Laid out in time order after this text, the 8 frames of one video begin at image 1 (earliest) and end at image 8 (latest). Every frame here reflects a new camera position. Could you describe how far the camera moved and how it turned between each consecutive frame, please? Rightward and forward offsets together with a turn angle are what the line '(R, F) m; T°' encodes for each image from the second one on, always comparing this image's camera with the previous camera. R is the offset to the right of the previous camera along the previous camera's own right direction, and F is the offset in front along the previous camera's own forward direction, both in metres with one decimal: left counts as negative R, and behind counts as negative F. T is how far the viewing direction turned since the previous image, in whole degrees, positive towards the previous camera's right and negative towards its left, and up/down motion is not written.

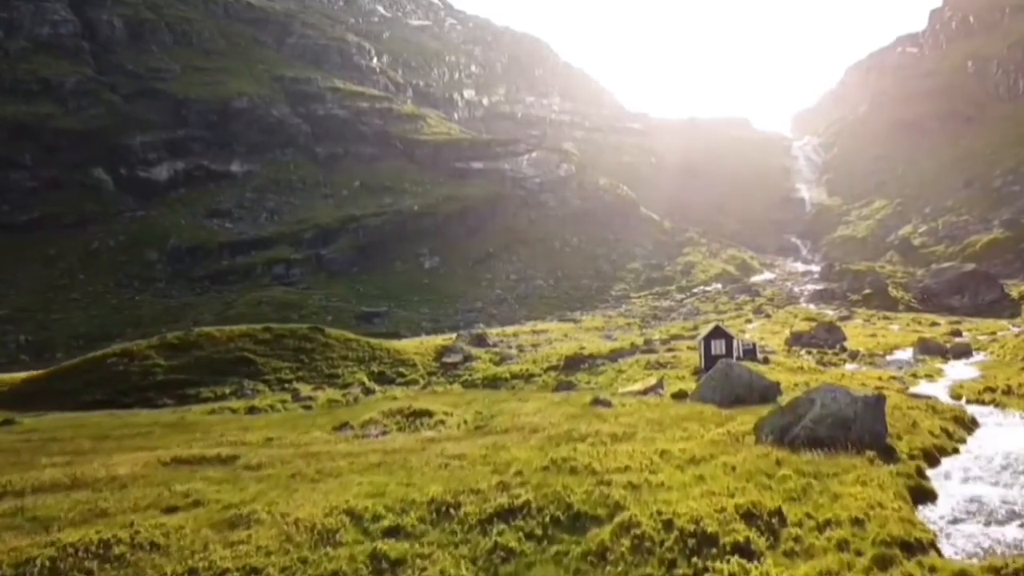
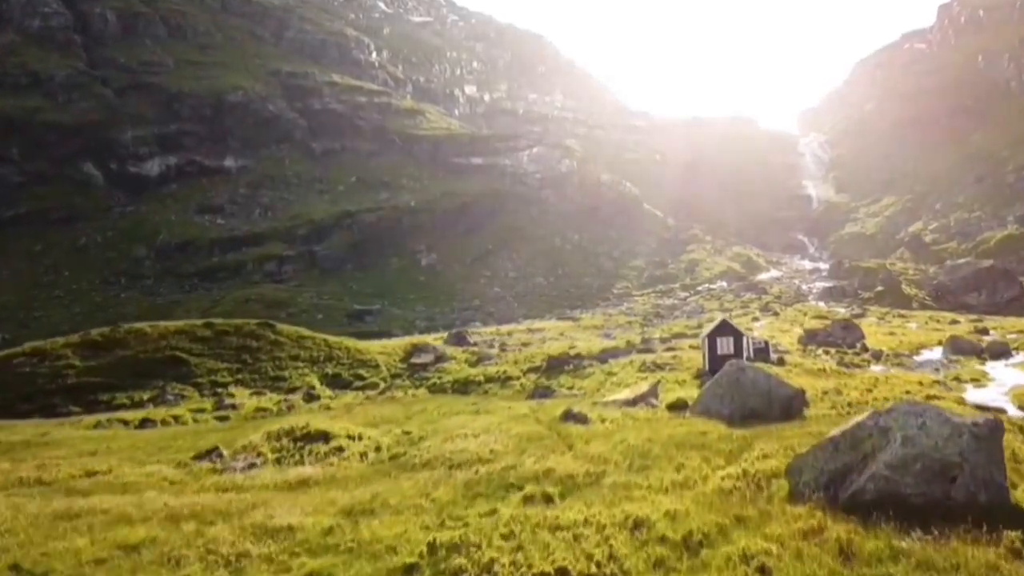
(+1.5, +6.3) m; 0°
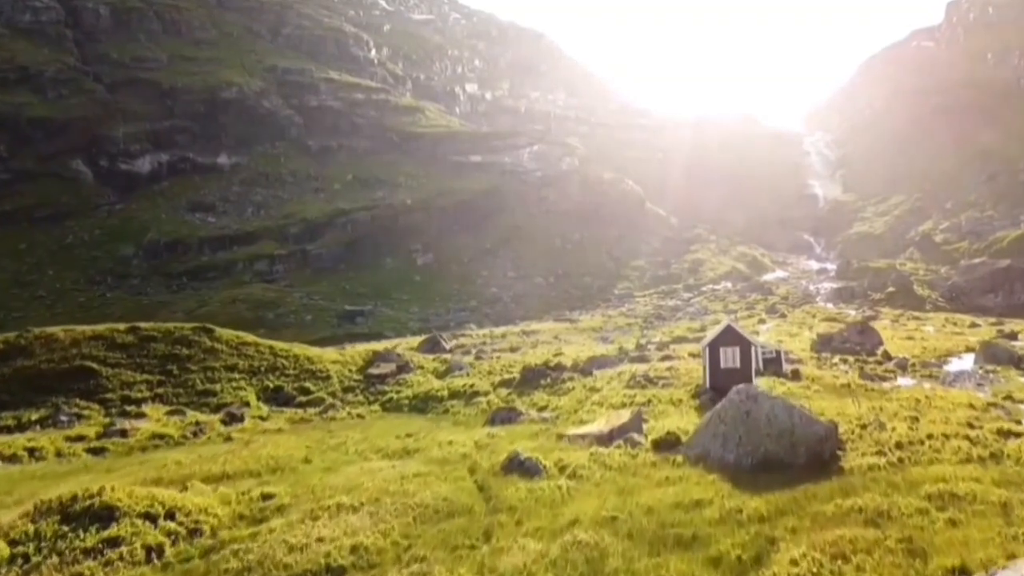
(+1.5, +5.9) m; 0°
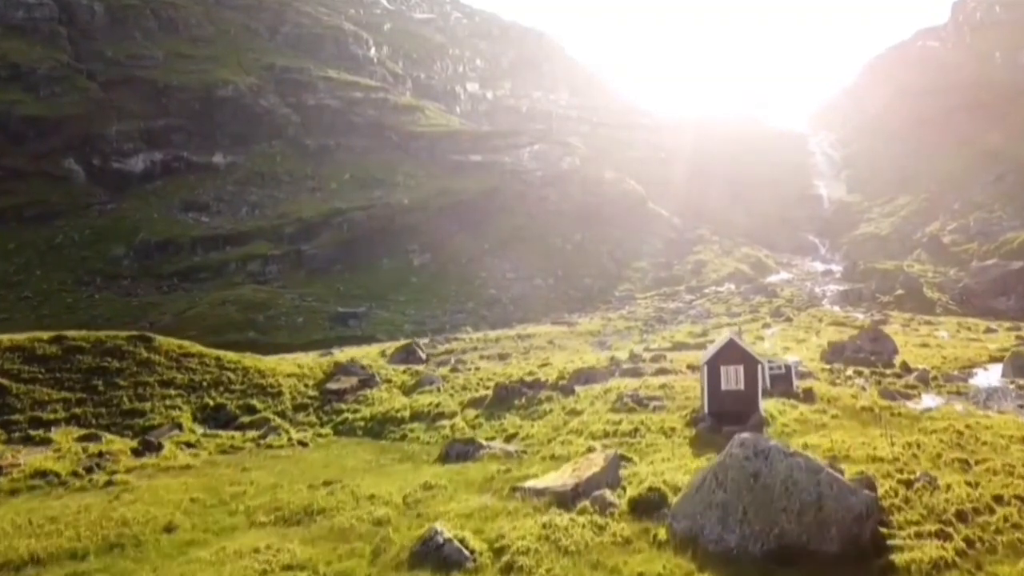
(+1.2, +4.4) m; 0°
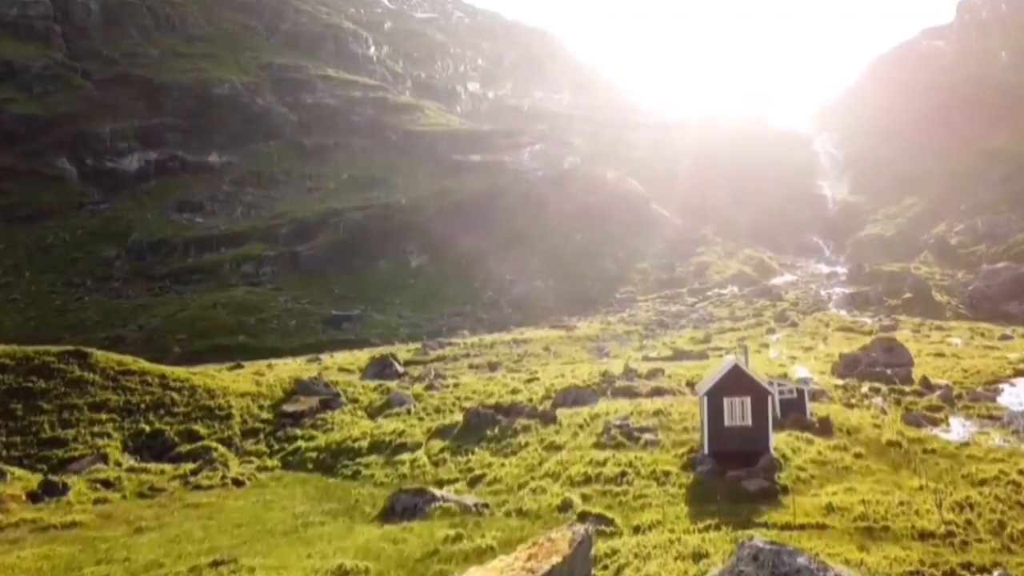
(+1.0, +3.7) m; 0°
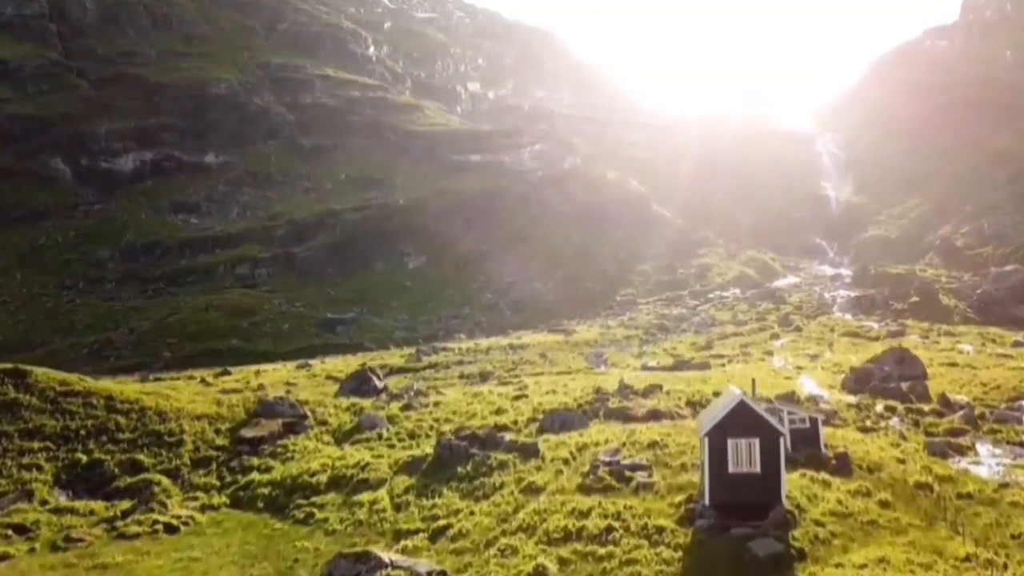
(+0.7, +2.9) m; 0°
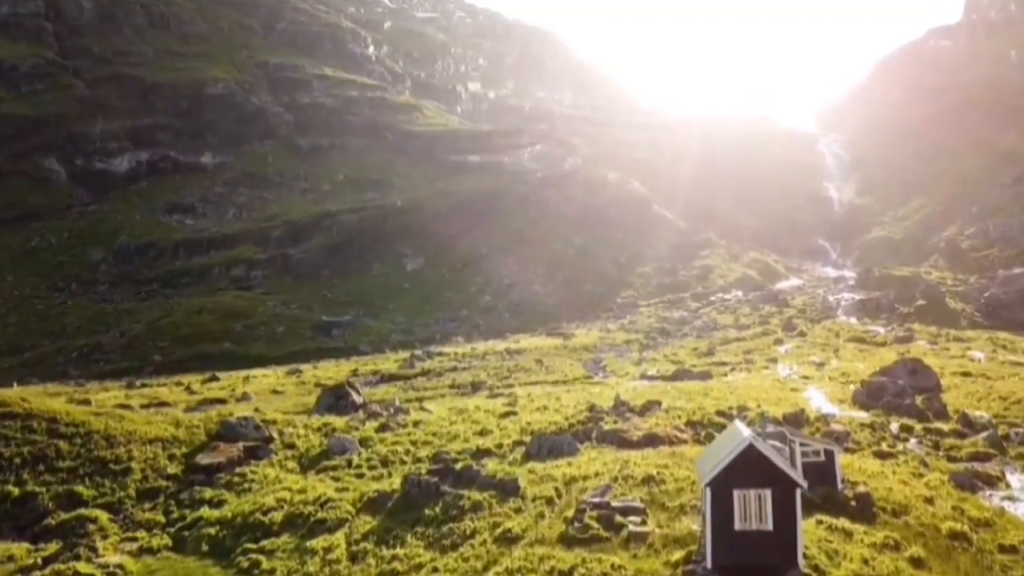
(+0.6, +2.6) m; 0°
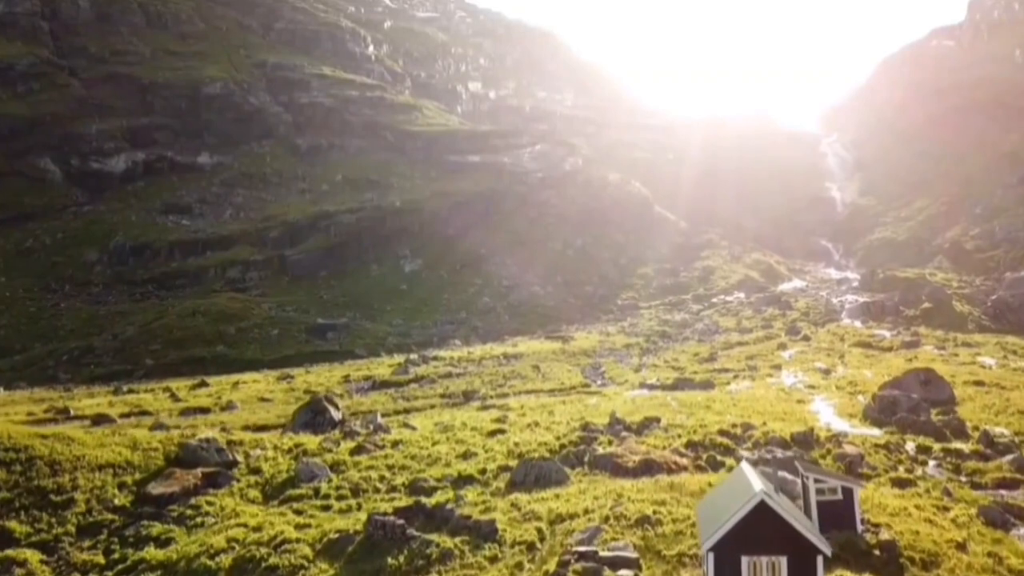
(+0.6, +2.4) m; 0°
